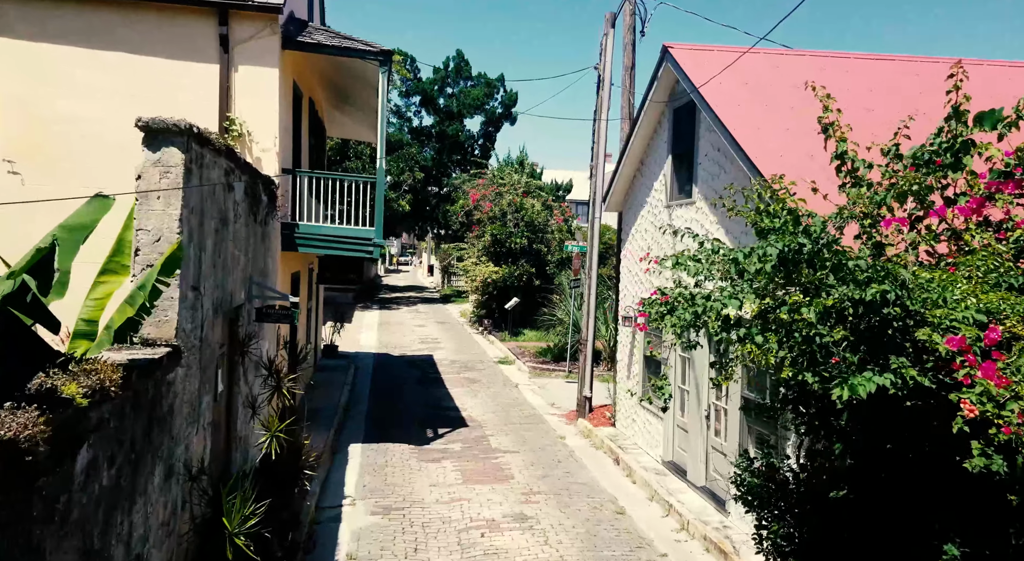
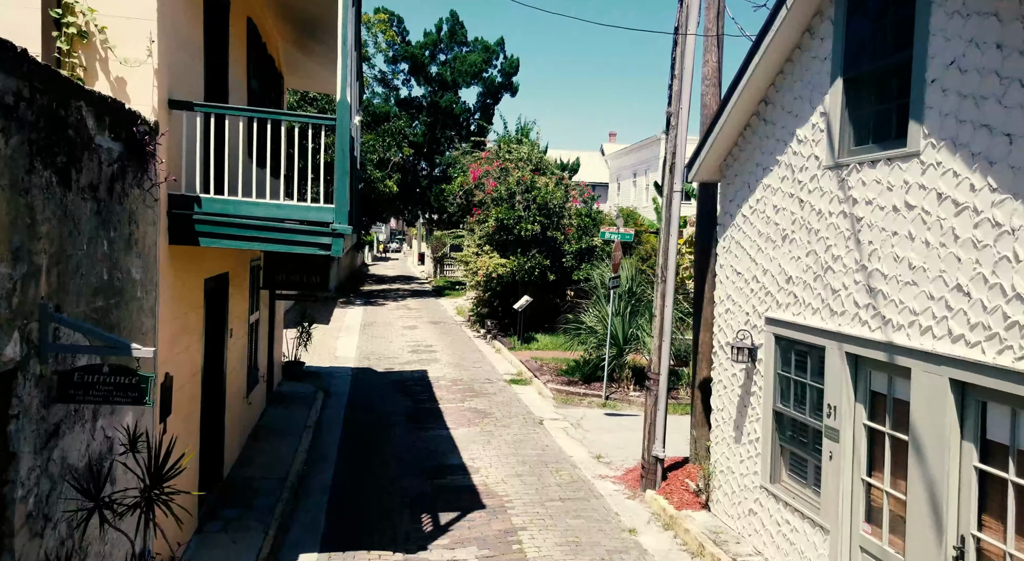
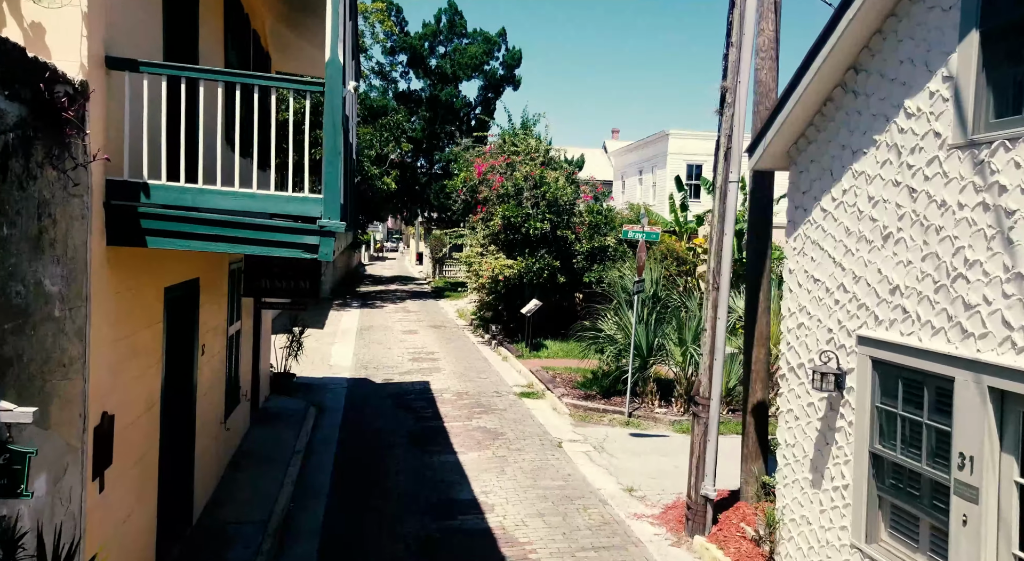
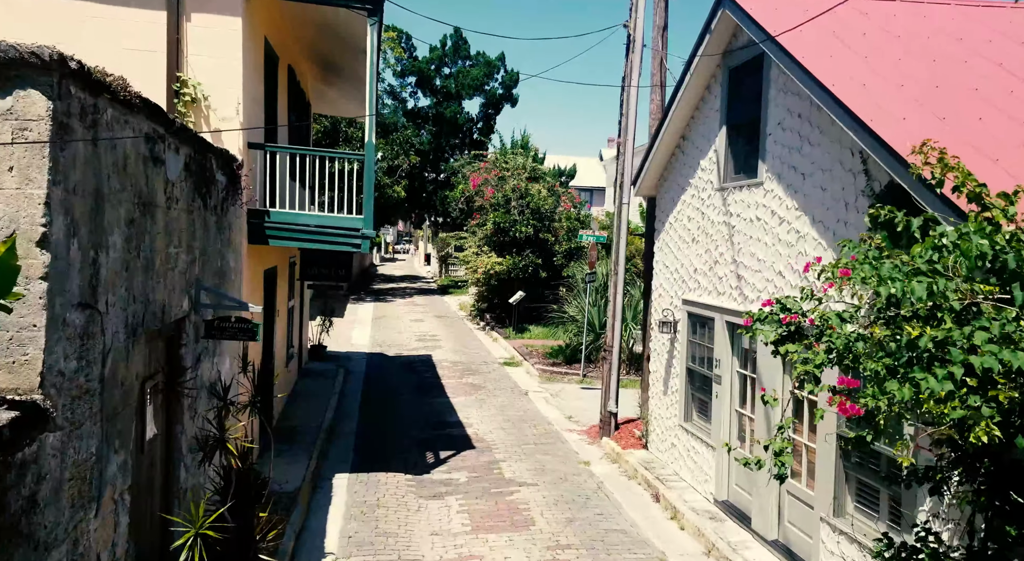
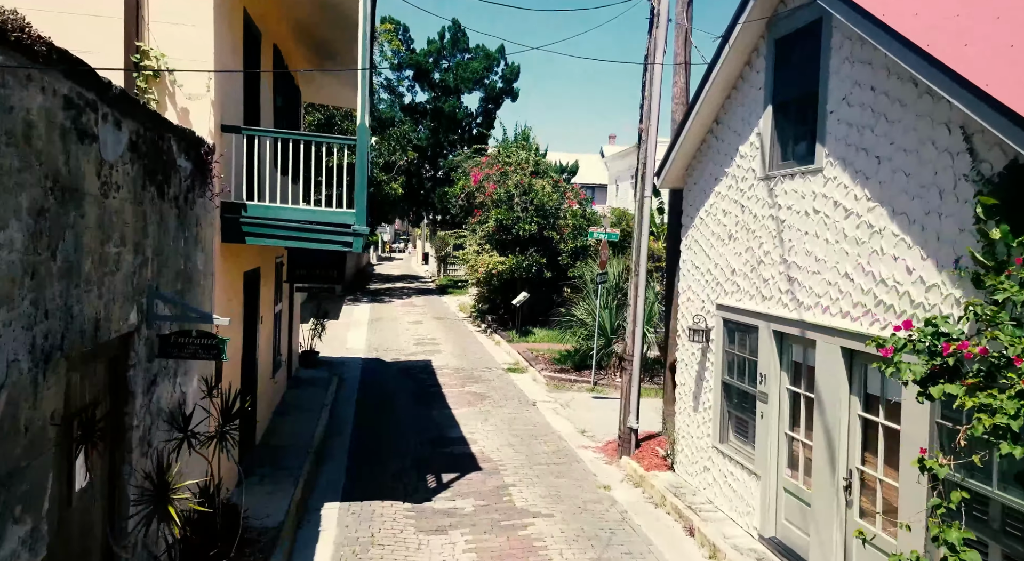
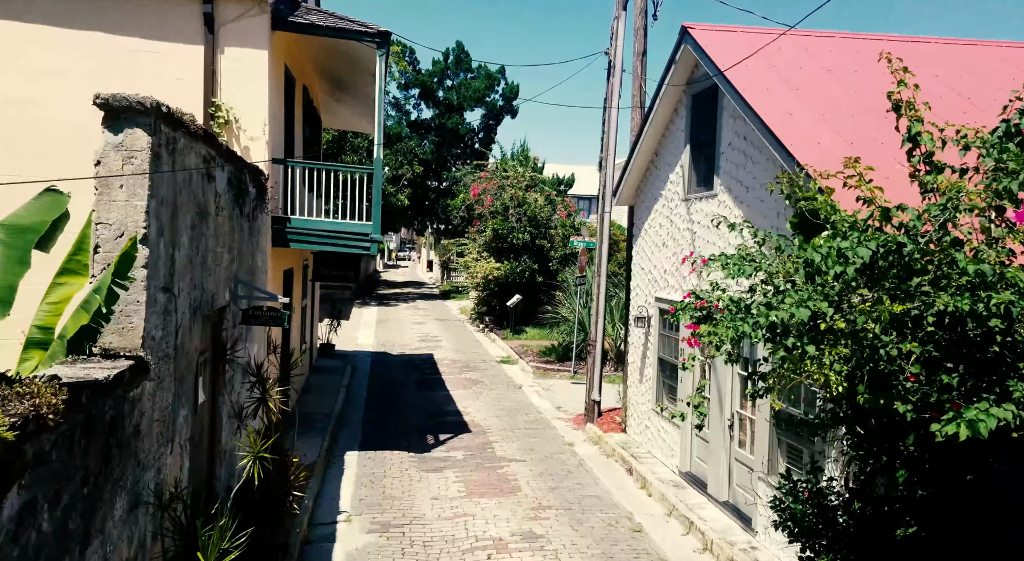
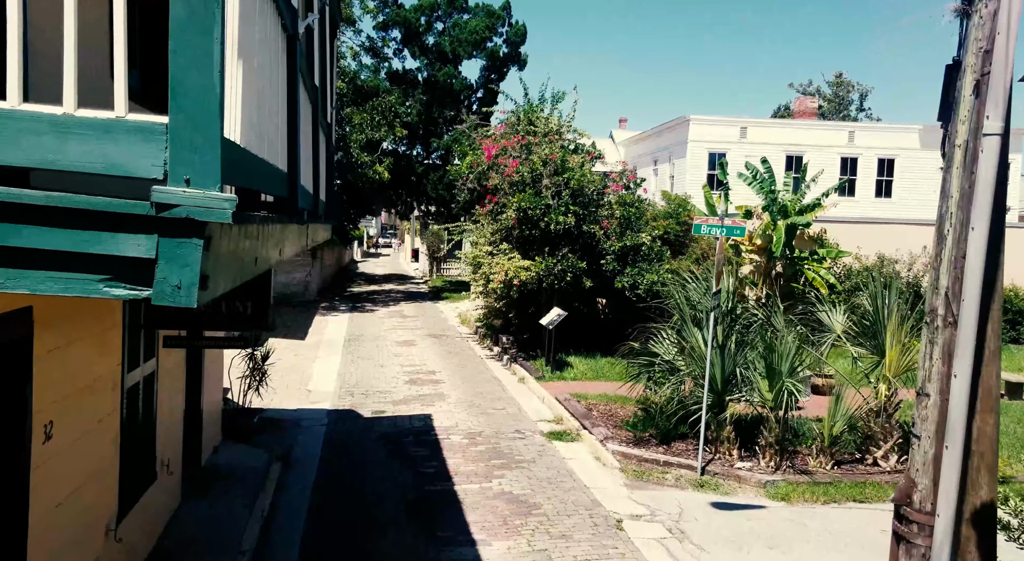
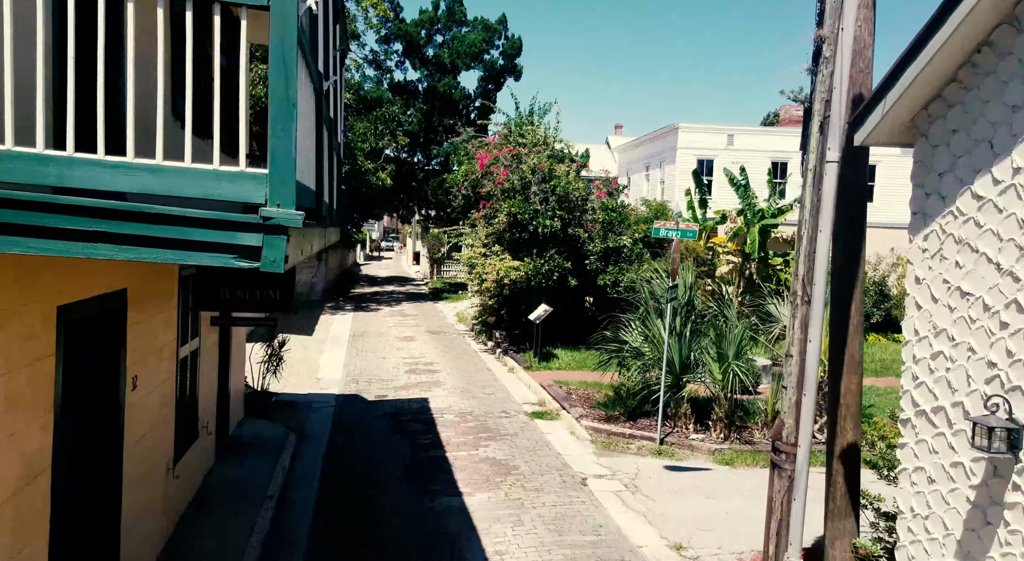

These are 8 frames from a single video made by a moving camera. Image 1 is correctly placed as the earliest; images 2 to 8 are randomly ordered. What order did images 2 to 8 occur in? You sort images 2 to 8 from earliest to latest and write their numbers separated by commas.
6, 4, 5, 2, 3, 8, 7
